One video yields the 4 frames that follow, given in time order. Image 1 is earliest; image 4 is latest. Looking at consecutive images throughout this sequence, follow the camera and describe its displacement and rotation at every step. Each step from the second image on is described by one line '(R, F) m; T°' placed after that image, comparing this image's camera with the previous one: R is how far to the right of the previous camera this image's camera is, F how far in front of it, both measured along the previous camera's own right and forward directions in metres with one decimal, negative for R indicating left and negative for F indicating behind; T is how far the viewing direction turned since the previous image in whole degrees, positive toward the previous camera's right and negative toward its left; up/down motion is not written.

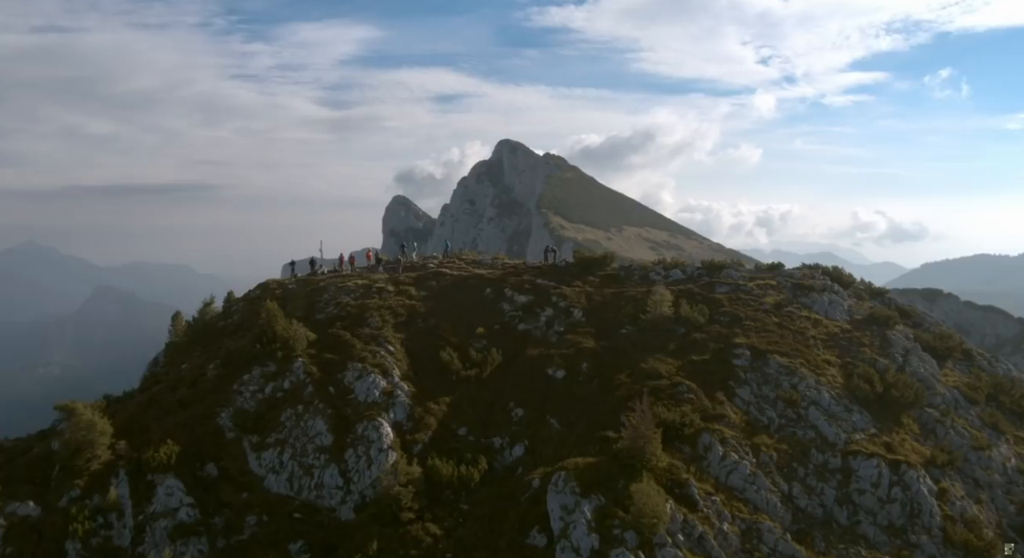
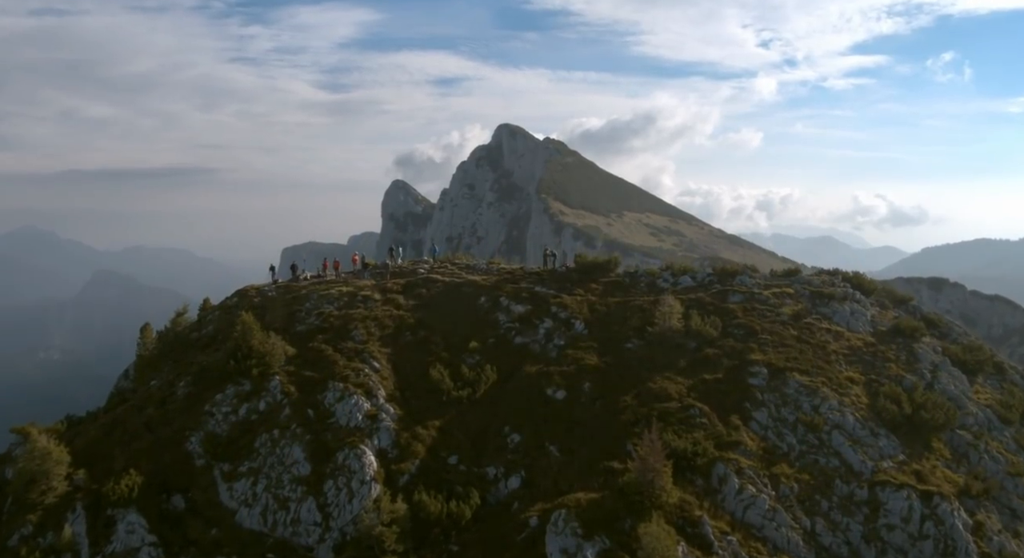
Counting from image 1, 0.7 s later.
(+0.3, +4.2) m; 0°
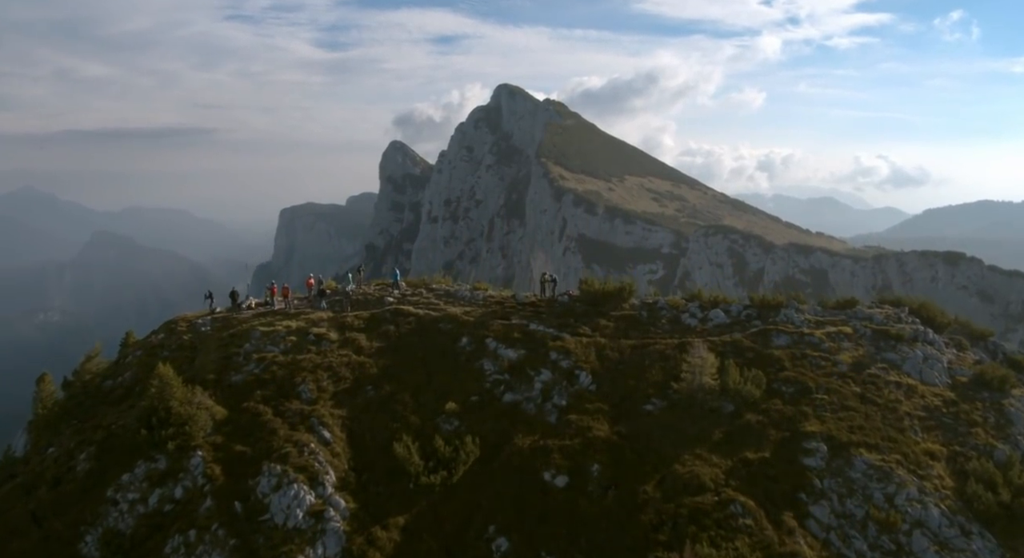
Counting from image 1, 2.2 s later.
(+0.6, +10.6) m; 0°
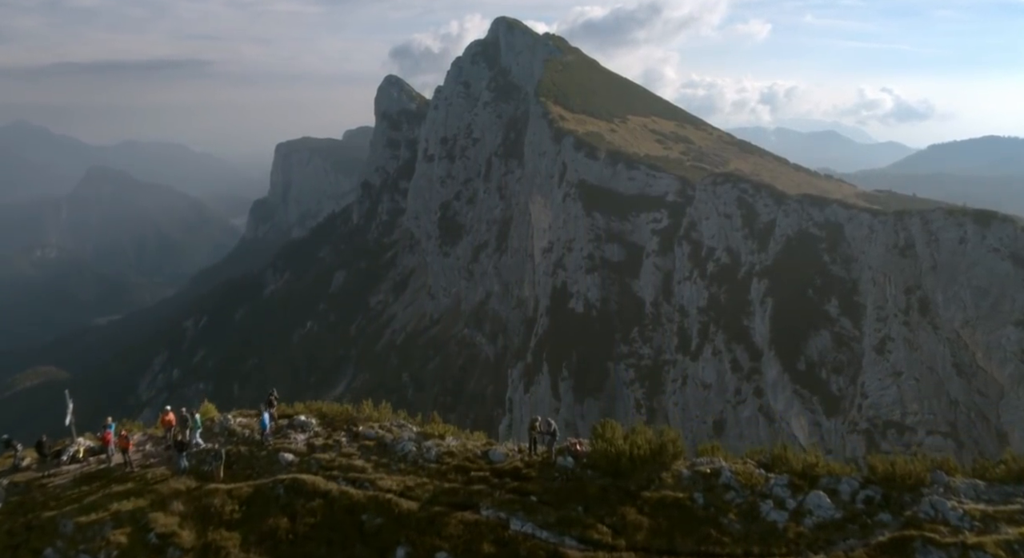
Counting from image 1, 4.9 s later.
(+1.1, +17.6) m; 0°
